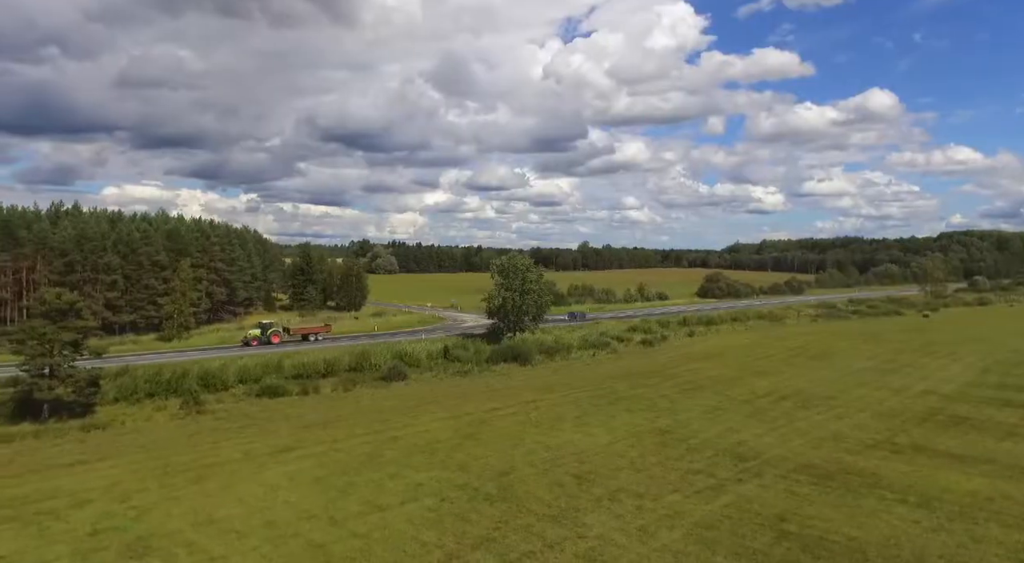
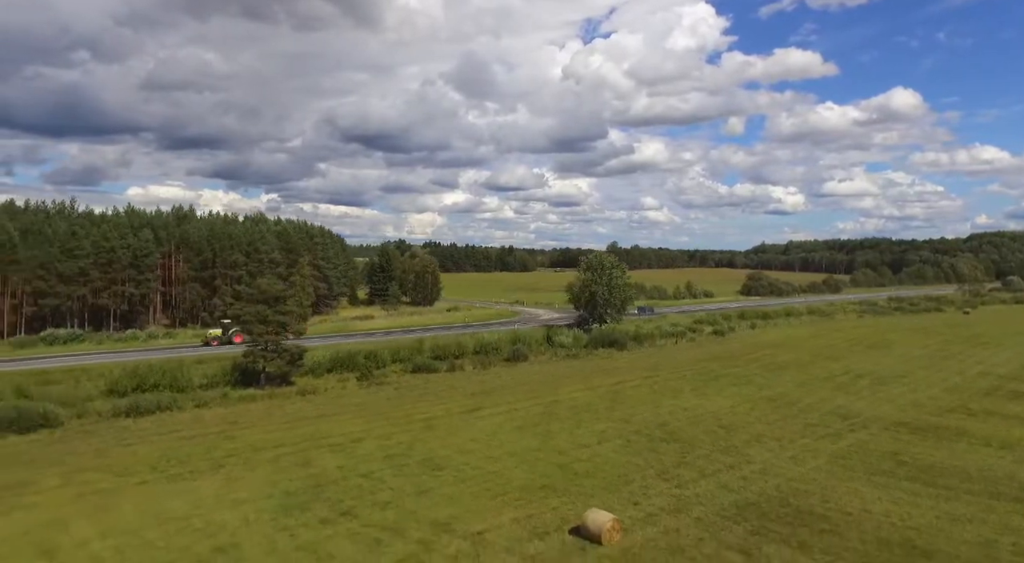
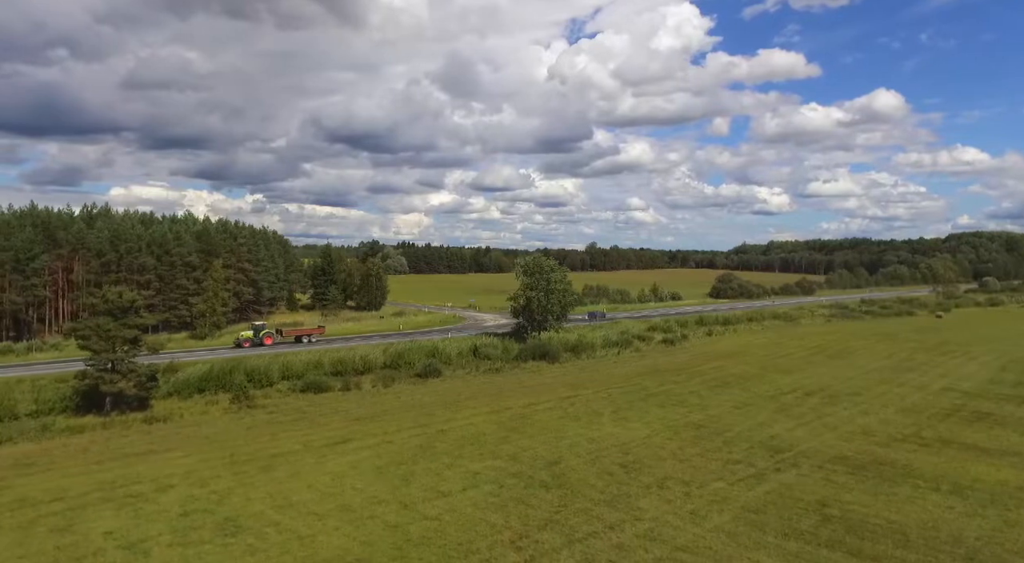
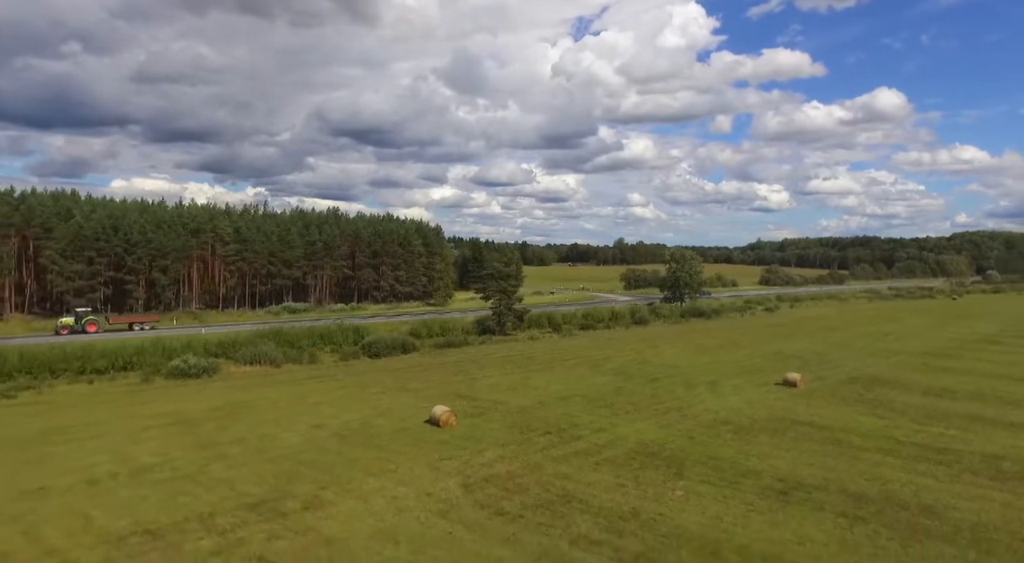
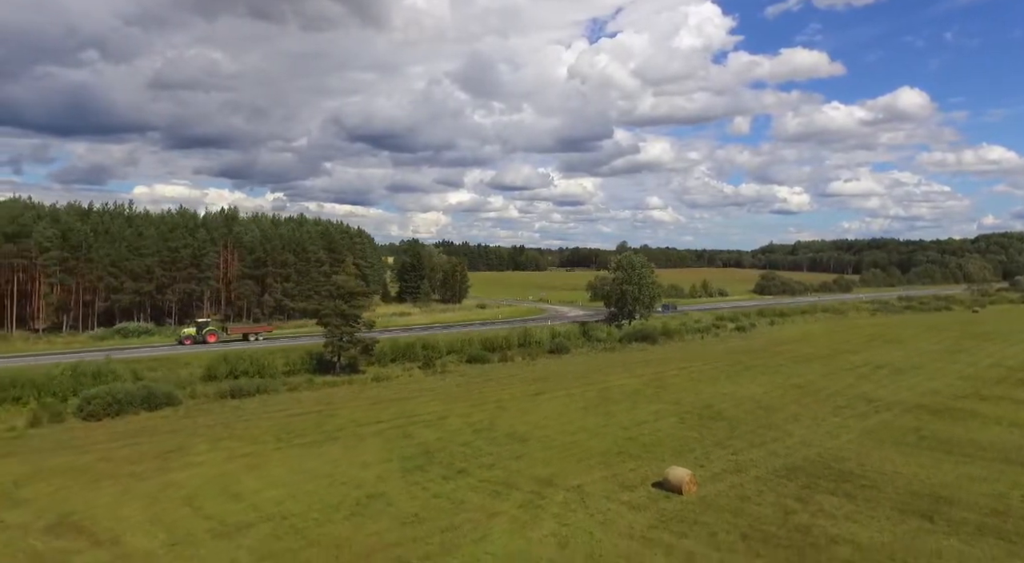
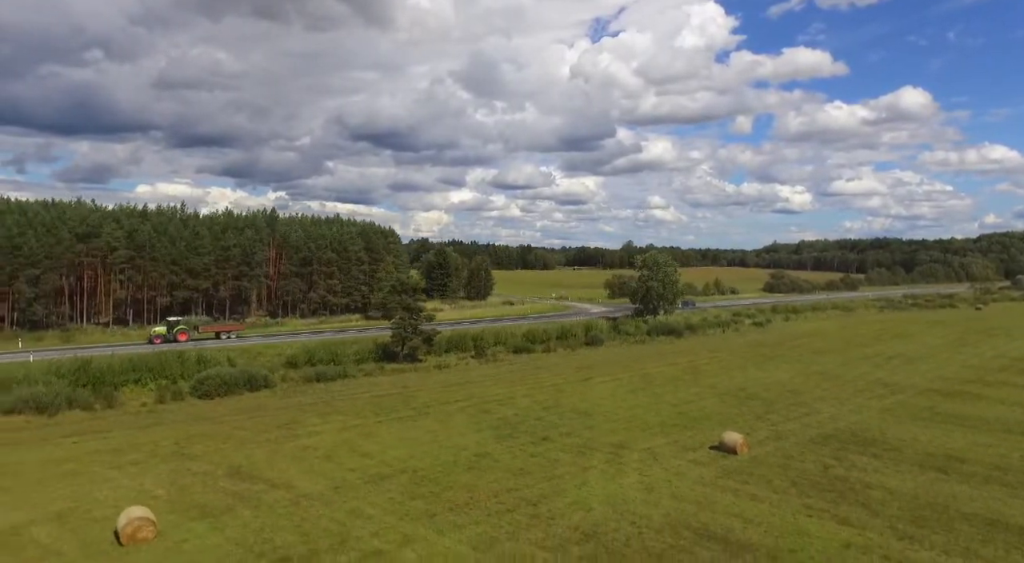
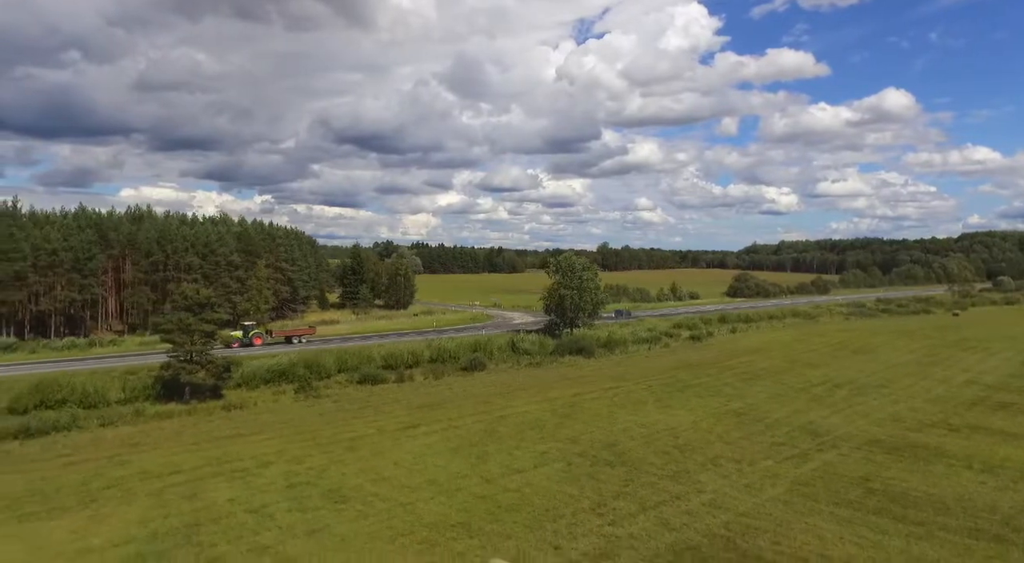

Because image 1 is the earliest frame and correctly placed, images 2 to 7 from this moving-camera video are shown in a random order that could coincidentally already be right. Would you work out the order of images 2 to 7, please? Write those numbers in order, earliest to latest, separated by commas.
3, 7, 2, 5, 6, 4
